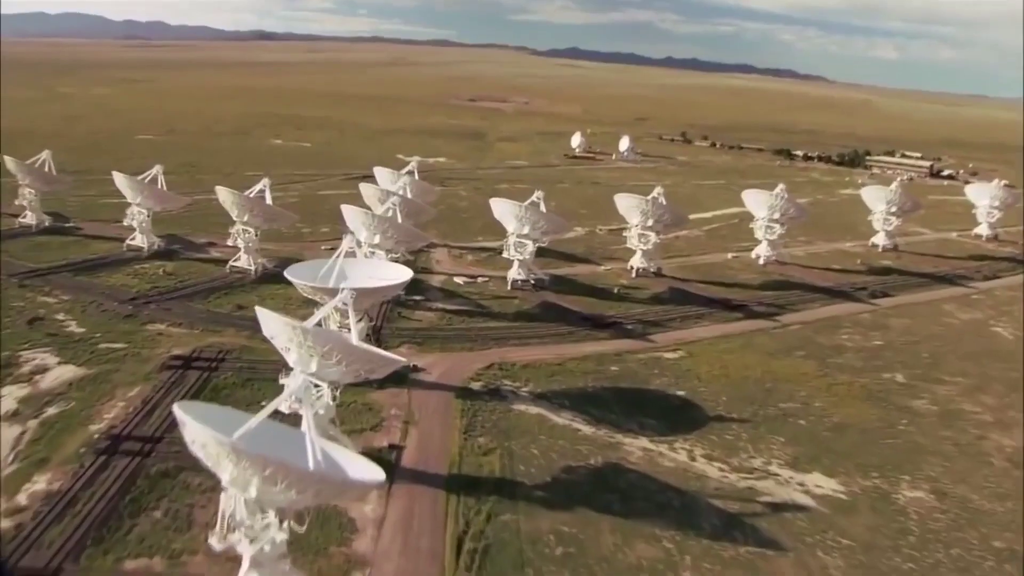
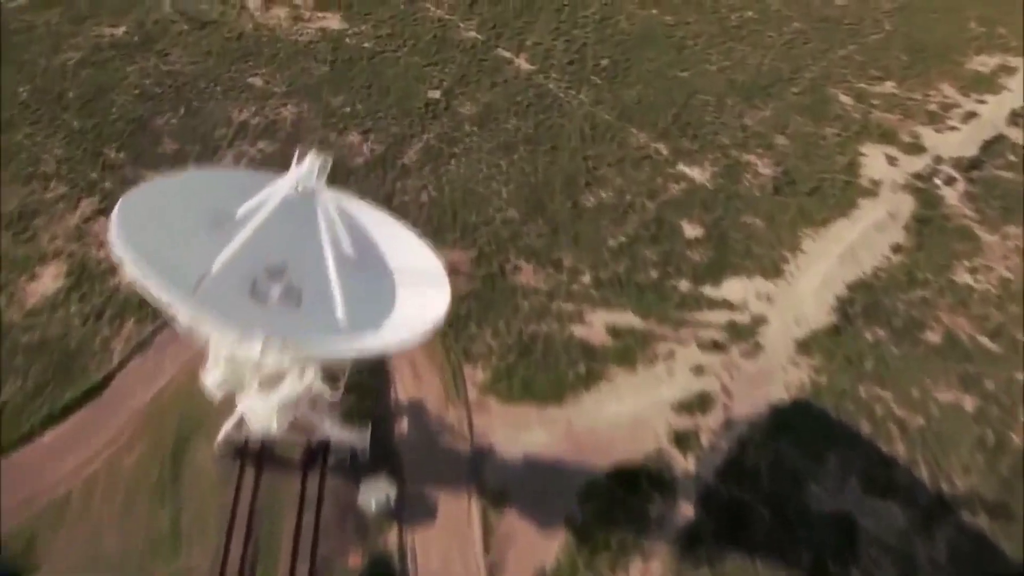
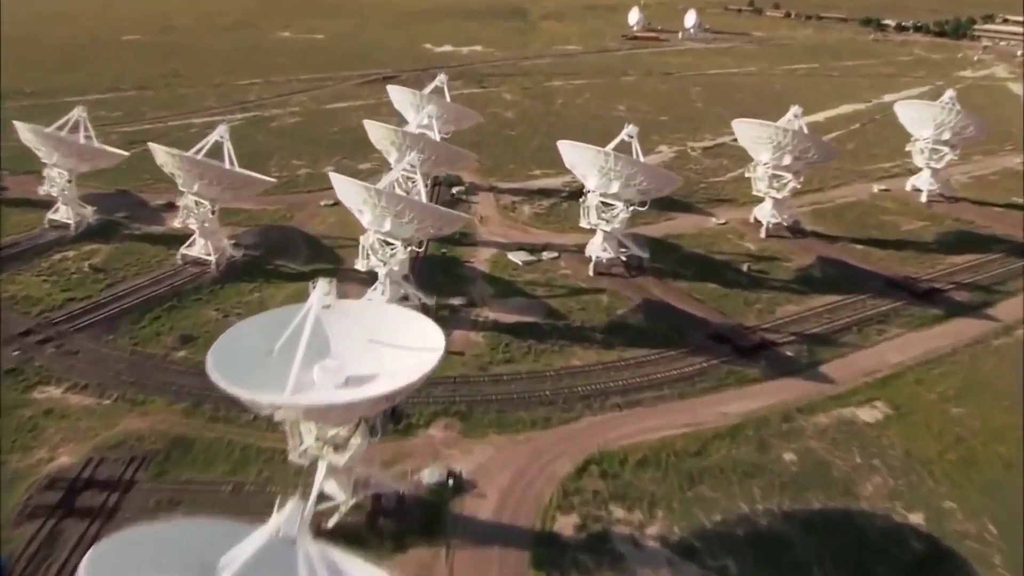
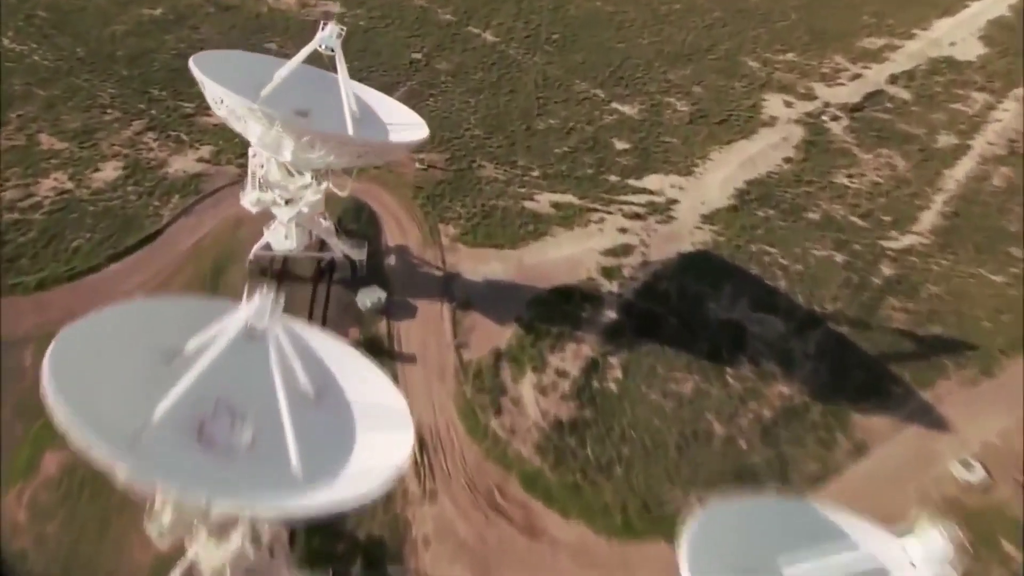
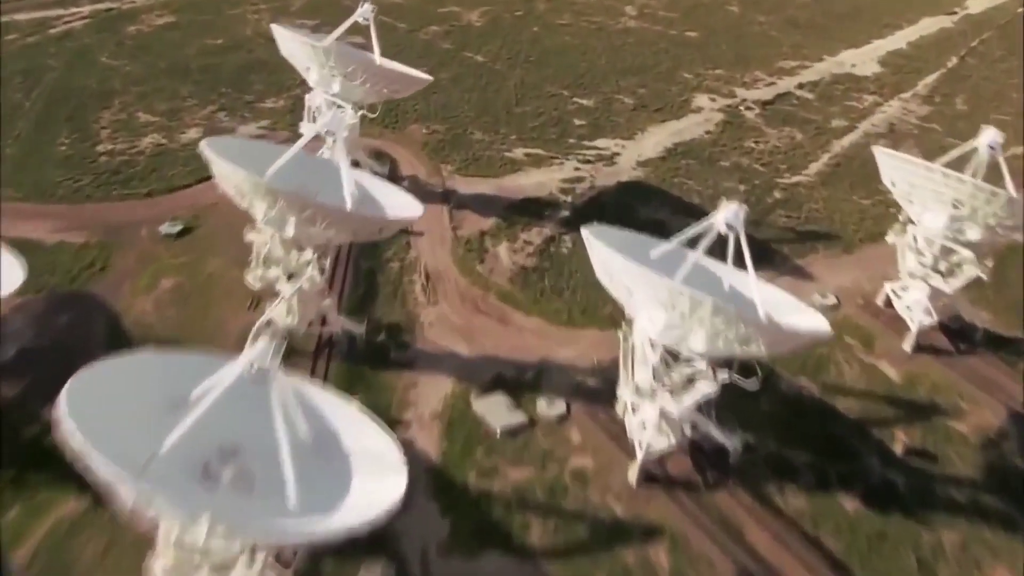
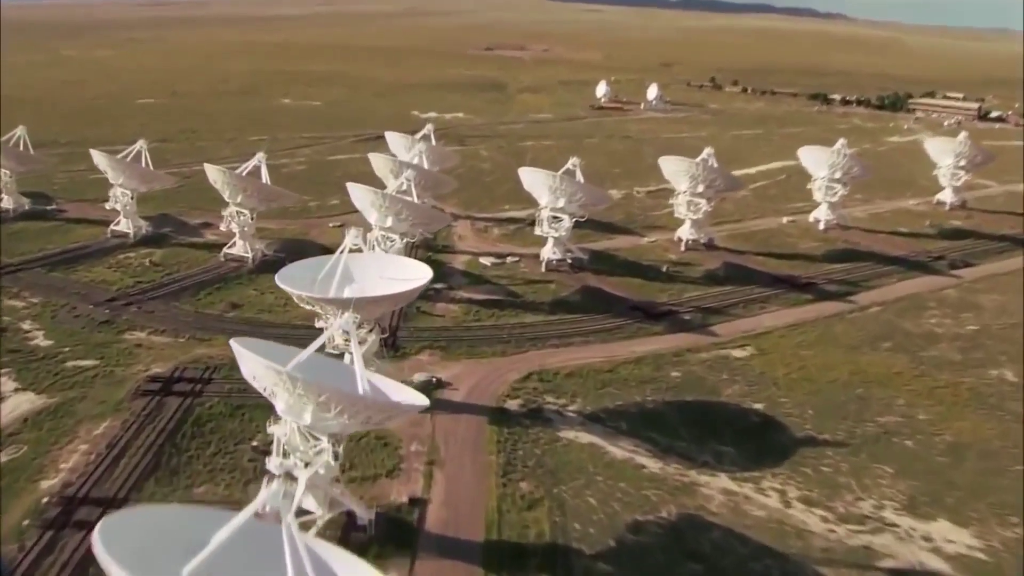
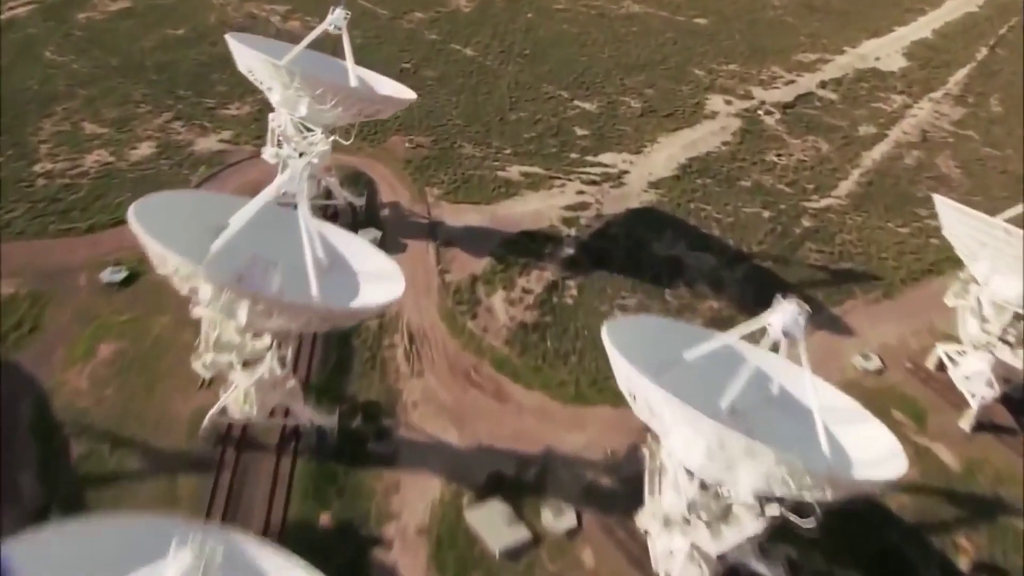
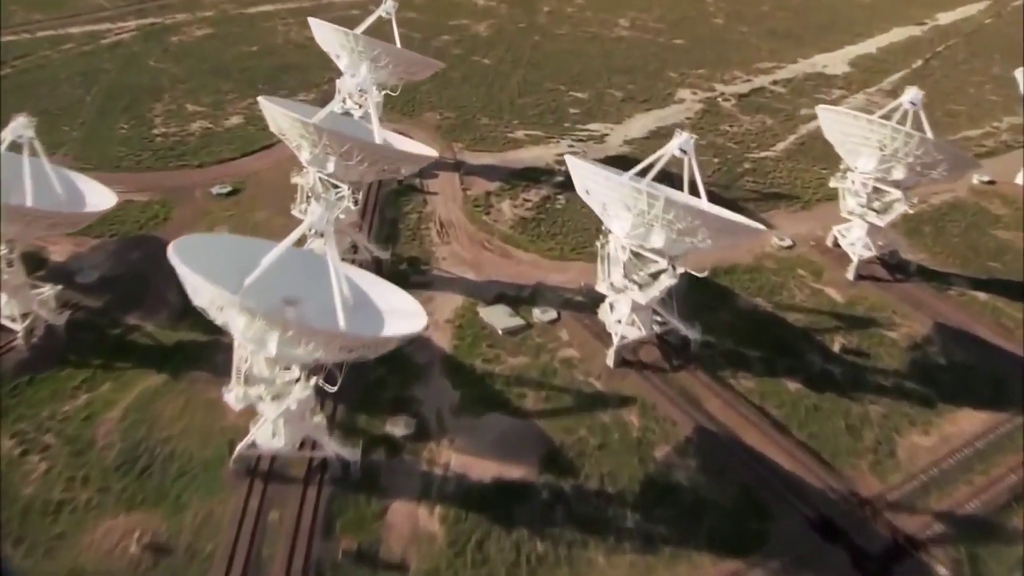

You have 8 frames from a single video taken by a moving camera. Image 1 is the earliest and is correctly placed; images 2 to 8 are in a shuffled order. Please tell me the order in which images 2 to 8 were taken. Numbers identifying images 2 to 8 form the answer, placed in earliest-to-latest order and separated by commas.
6, 3, 8, 5, 7, 4, 2
